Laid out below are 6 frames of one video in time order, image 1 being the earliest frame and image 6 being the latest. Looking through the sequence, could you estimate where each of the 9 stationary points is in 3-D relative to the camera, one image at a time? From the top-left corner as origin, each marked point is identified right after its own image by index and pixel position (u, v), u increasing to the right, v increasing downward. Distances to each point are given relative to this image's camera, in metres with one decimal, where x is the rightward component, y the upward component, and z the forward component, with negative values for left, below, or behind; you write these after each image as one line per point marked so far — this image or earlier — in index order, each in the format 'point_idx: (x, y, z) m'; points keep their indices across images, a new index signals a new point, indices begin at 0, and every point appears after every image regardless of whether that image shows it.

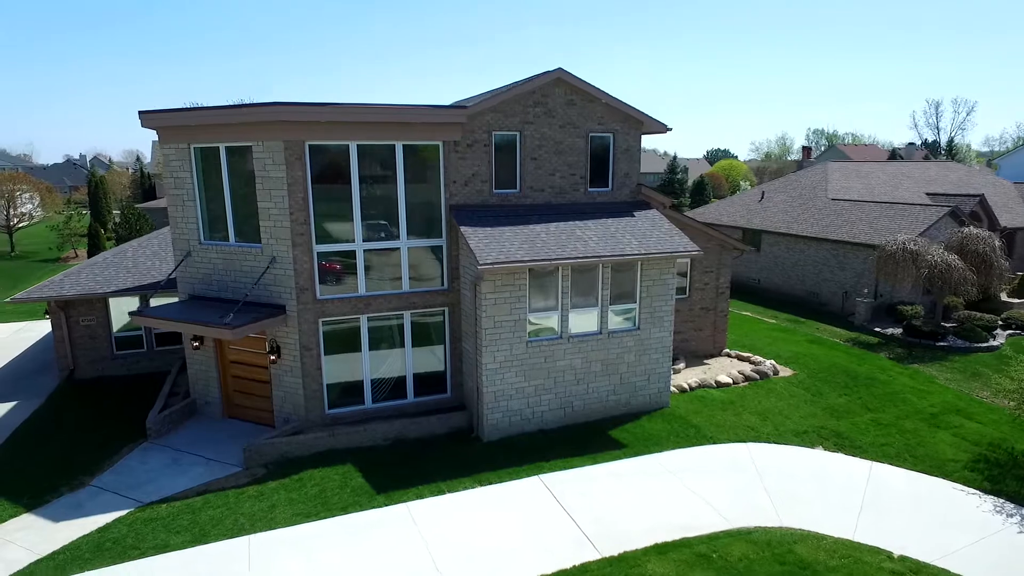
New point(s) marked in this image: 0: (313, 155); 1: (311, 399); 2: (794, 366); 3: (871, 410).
0: (-3.9, +2.6, +11.7) m
1: (-4.2, -2.3, +12.6) m
2: (+7.7, -2.1, +16.5) m
3: (+8.1, -2.8, +13.6) m
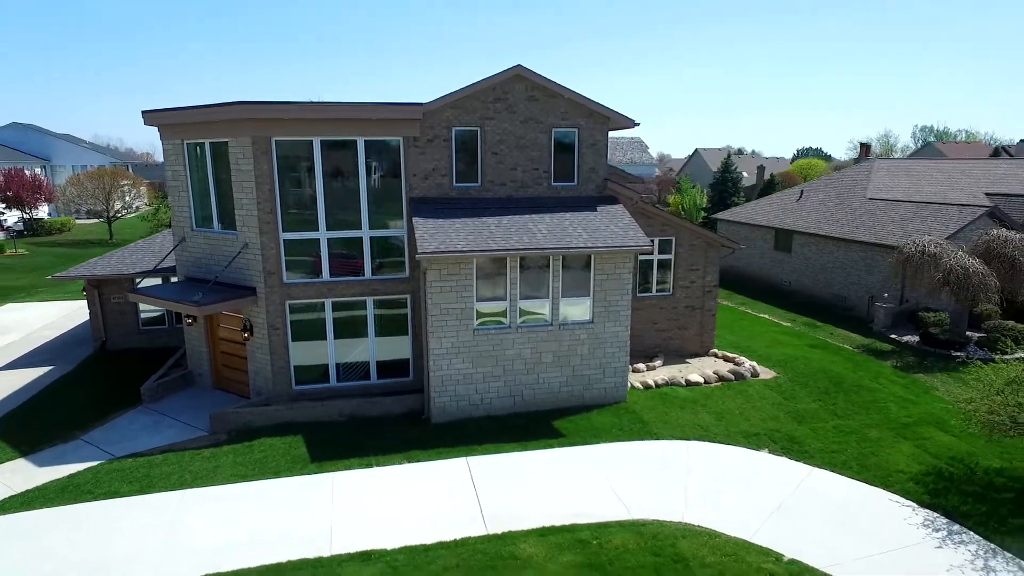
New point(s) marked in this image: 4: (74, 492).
0: (-4.9, +2.9, +12.7) m
1: (-5.3, -1.9, +13.6) m
2: (+7.0, -2.1, +15.9) m
3: (+7.0, -2.8, +13.0) m
4: (-7.5, -3.5, +10.3) m
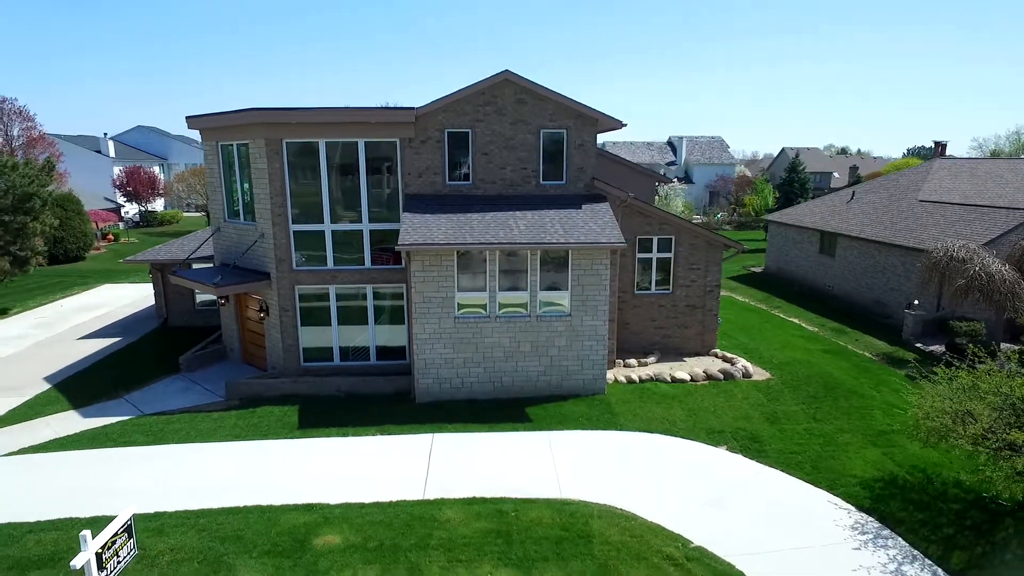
0: (-5.2, +3.2, +14.2) m
1: (-5.6, -1.6, +15.2) m
2: (+6.9, -2.2, +15.6) m
3: (+6.4, -2.8, +12.8) m
4: (-8.4, -3.1, +12.3) m
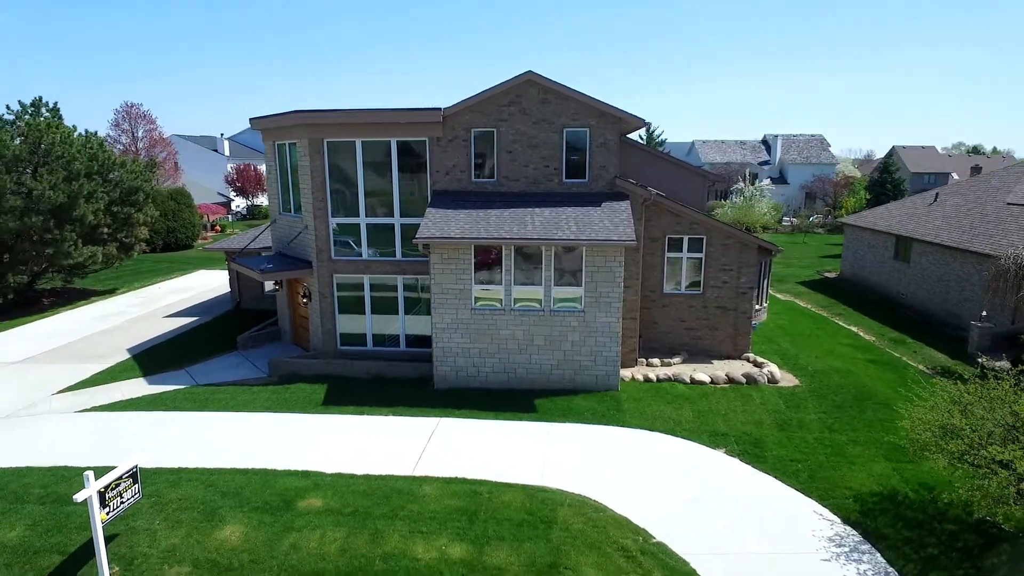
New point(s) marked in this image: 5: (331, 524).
0: (-4.6, +3.5, +15.4) m
1: (-5.0, -1.3, +16.4) m
2: (+7.4, -2.3, +14.9) m
3: (+6.4, -2.9, +12.2) m
4: (-8.2, -2.7, +14.0) m
5: (-2.7, -3.5, +8.9) m
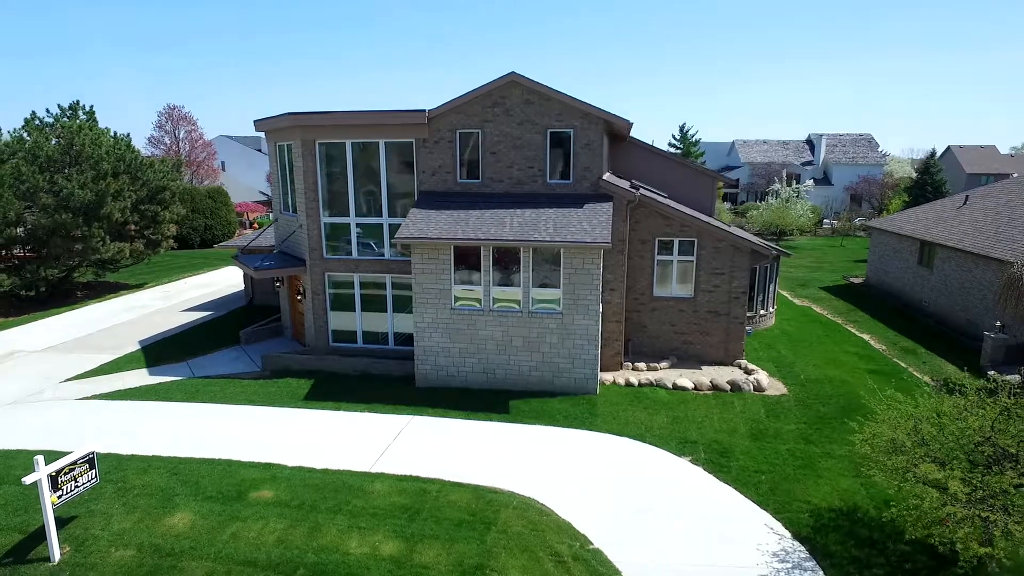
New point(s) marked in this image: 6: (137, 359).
0: (-5.0, +3.6, +15.7) m
1: (-5.4, -1.2, +16.8) m
2: (+6.9, -2.4, +14.4) m
3: (+5.7, -3.0, +11.8) m
4: (-8.8, -2.6, +14.6) m
5: (-3.6, -3.5, +9.2) m
6: (-10.8, -2.0, +17.4) m
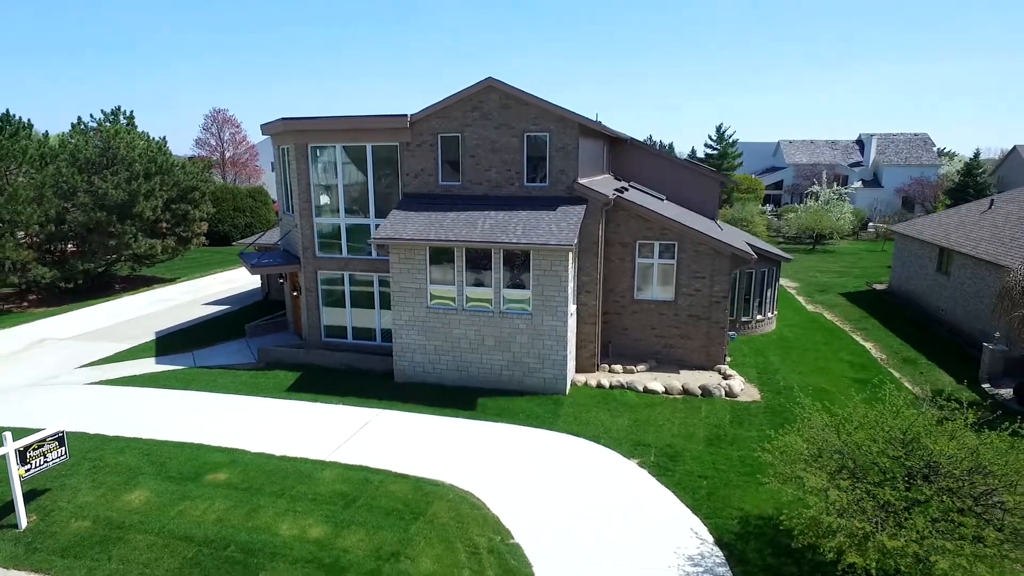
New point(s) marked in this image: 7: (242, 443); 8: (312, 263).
0: (-5.4, +3.7, +16.5) m
1: (-5.8, -1.1, +17.6) m
2: (+6.2, -2.5, +14.2) m
3: (+4.8, -3.1, +11.7) m
4: (-9.4, -2.4, +15.7) m
5: (-4.7, -3.4, +9.8) m
6: (-11.2, -1.9, +18.6) m
7: (-5.3, -3.1, +12.0) m
8: (-5.7, +0.7, +17.1) m
